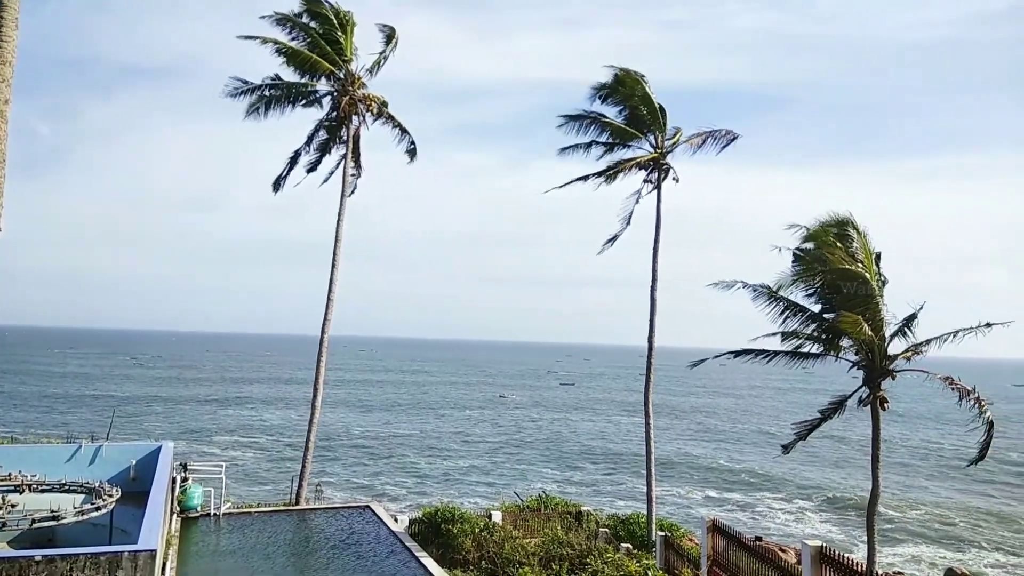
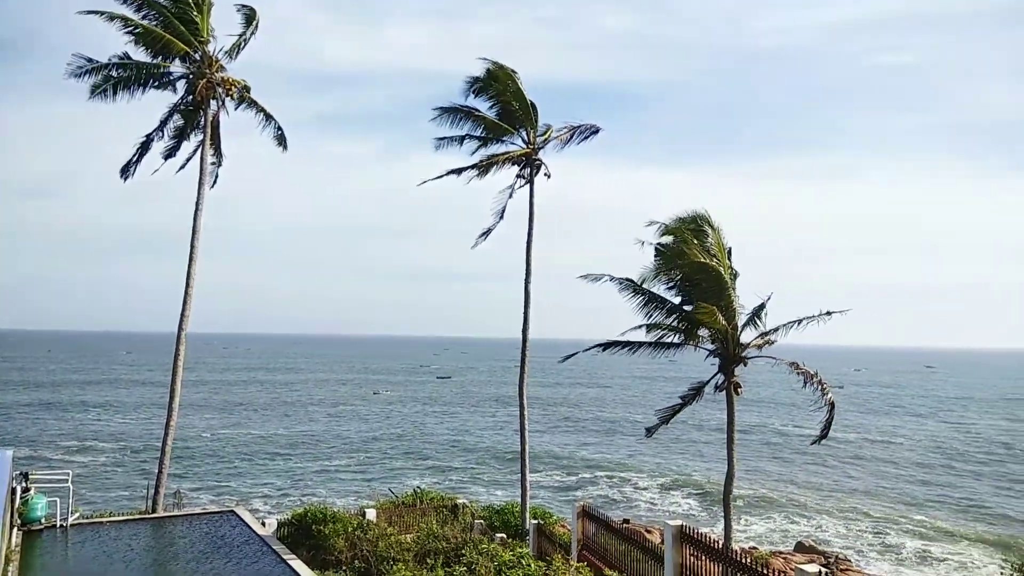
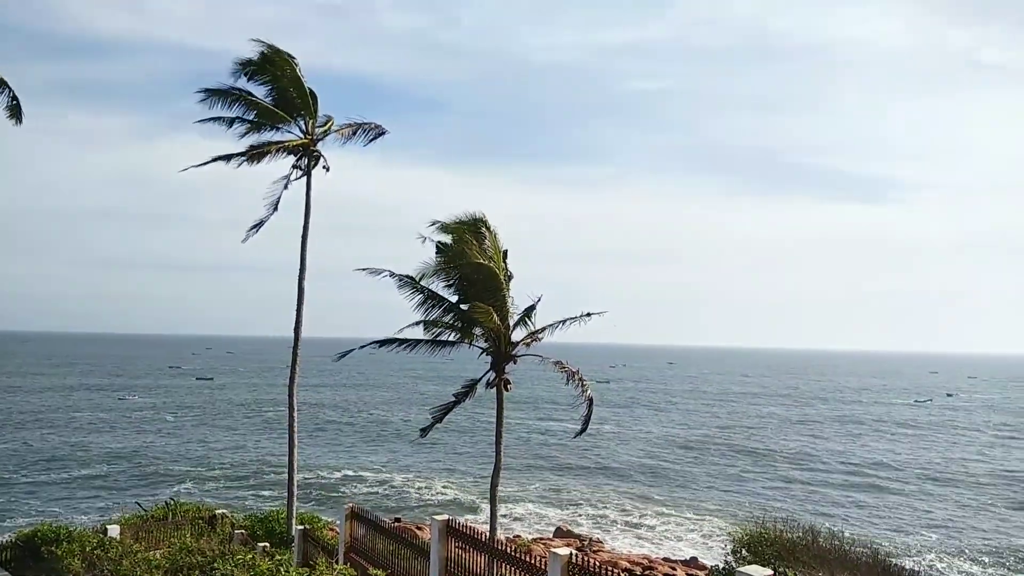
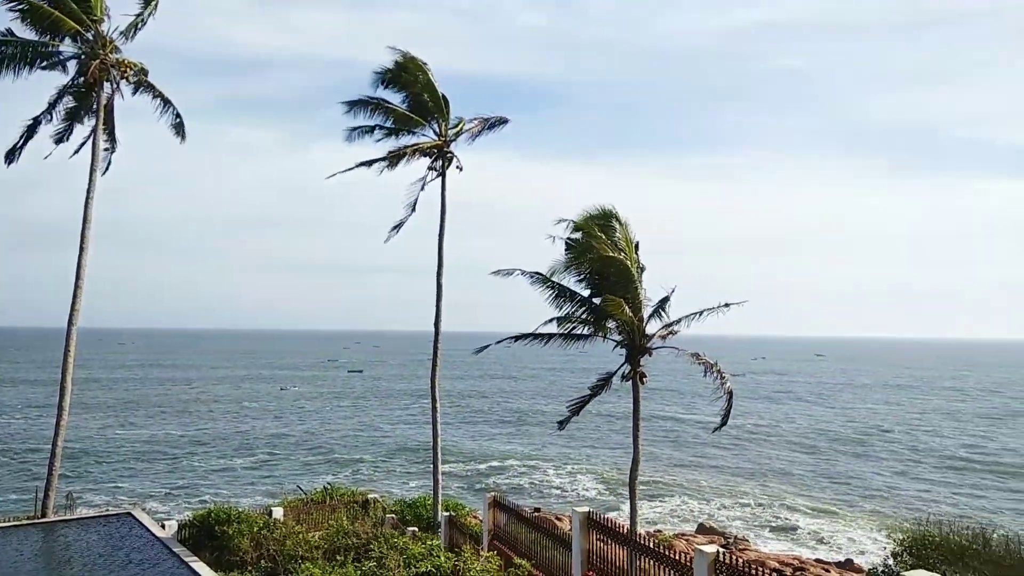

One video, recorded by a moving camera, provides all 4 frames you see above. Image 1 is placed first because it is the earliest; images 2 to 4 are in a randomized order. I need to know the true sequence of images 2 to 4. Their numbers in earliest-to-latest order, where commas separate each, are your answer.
2, 4, 3
